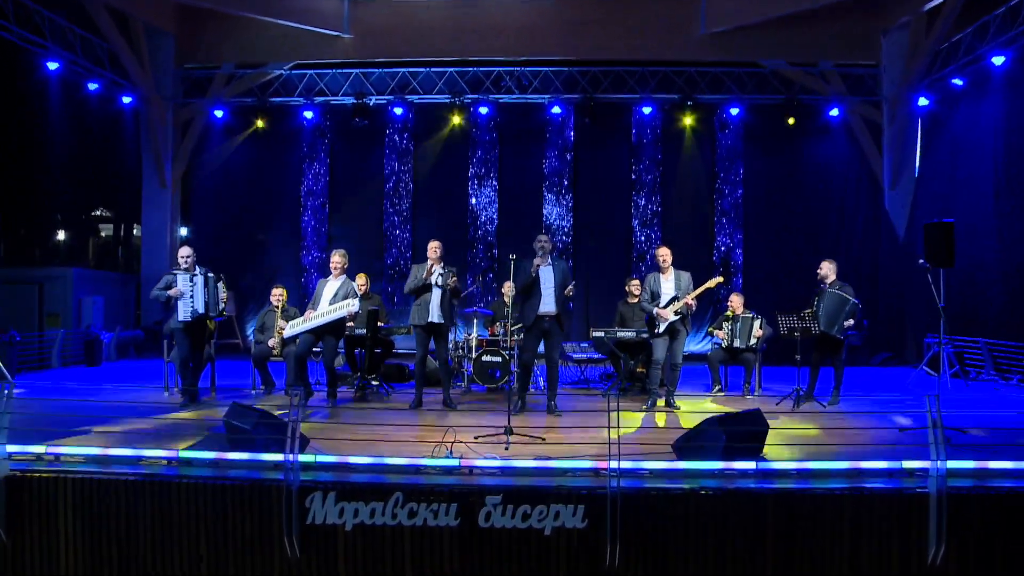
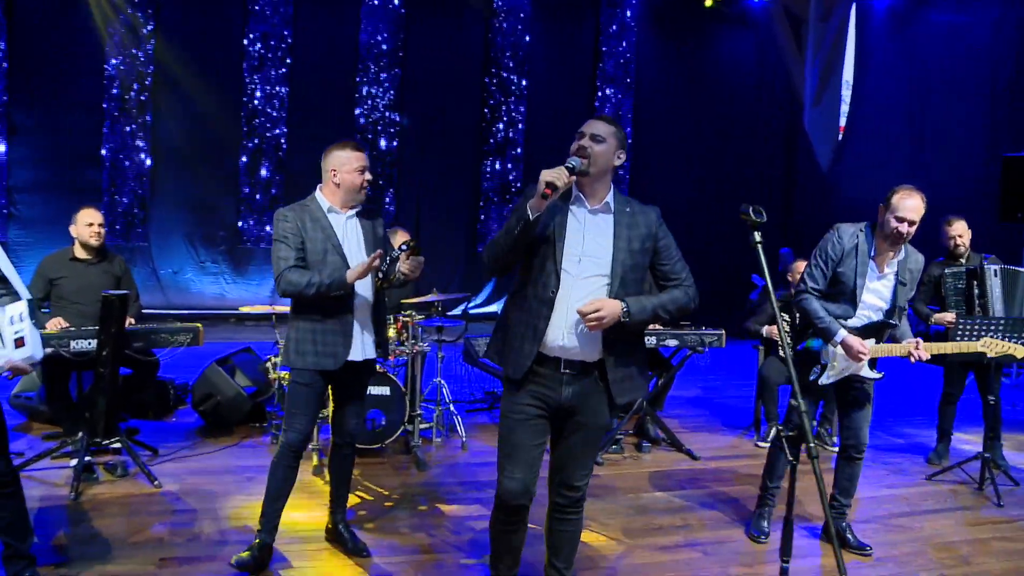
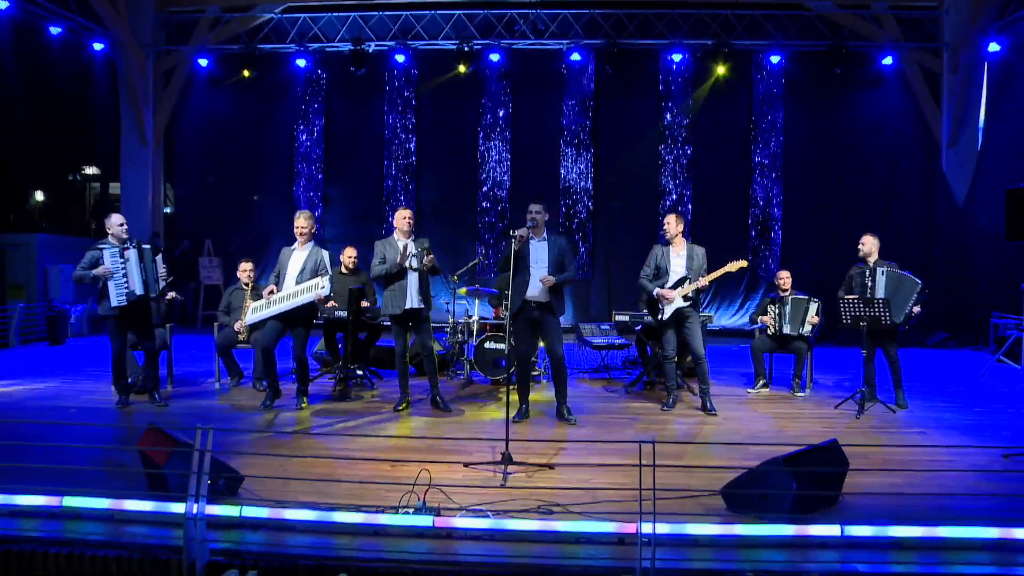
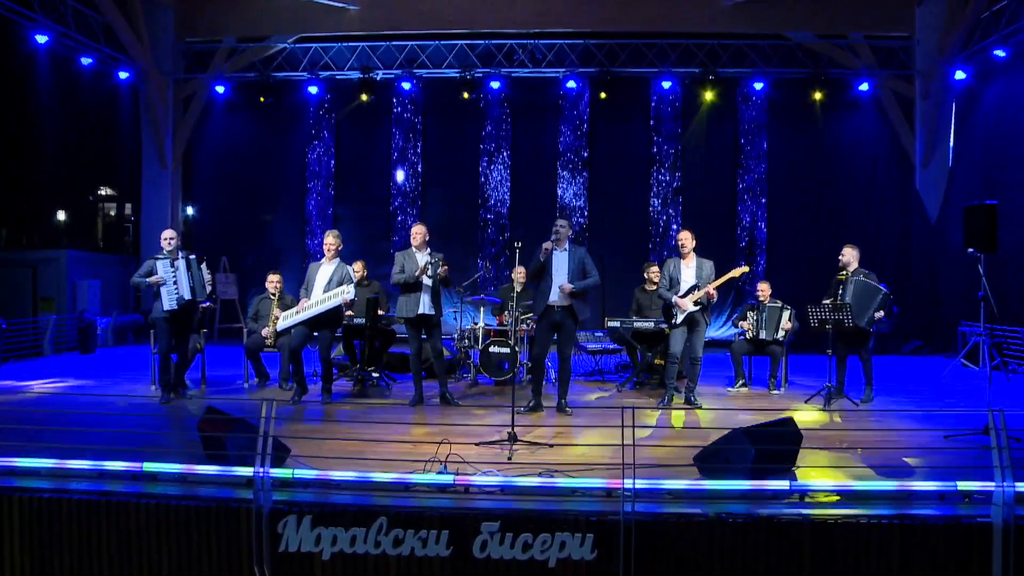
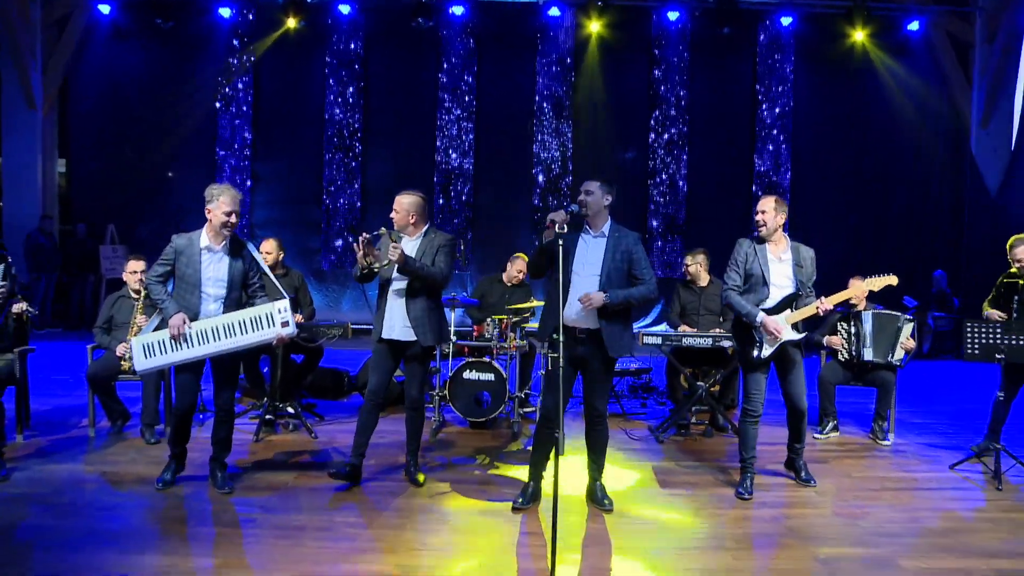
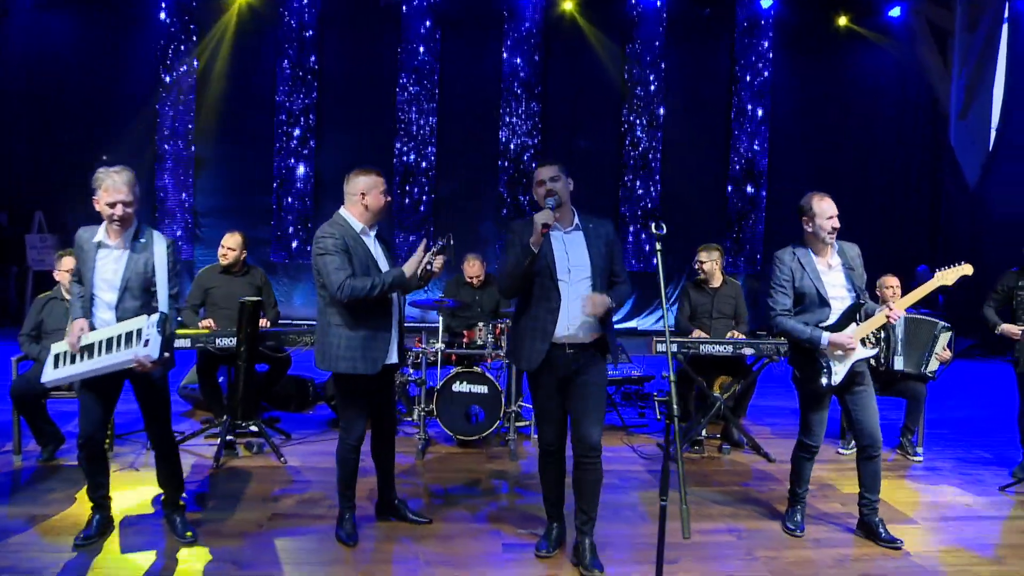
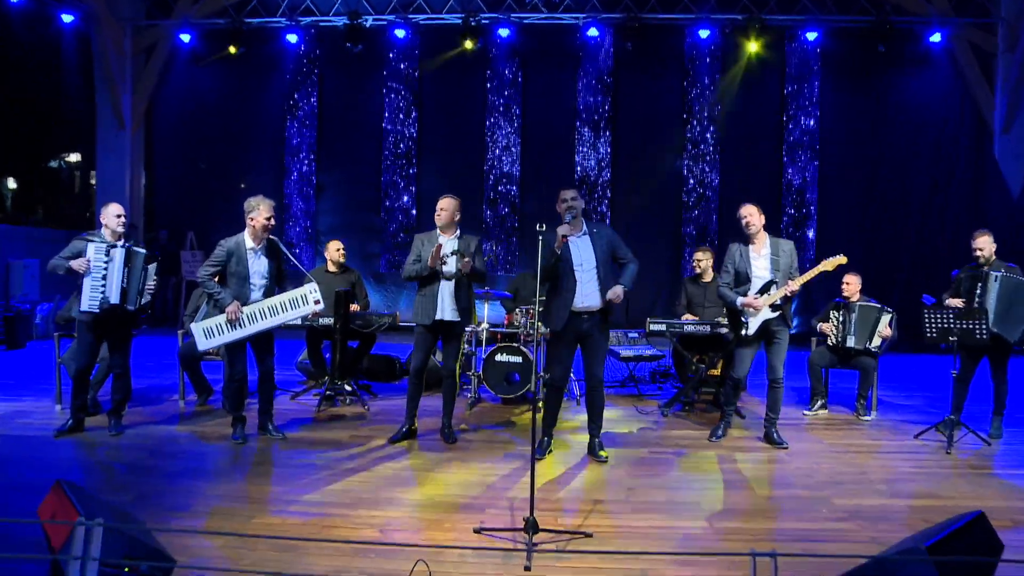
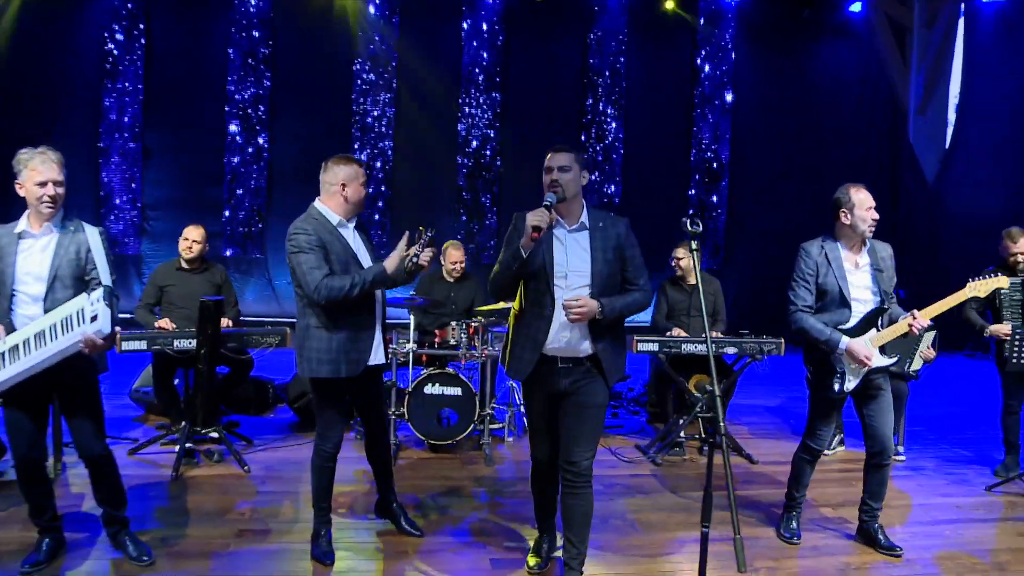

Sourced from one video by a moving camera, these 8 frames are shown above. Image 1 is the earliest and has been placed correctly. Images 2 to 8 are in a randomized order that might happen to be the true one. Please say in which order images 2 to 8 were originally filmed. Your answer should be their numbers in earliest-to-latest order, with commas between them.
4, 3, 7, 5, 6, 8, 2
